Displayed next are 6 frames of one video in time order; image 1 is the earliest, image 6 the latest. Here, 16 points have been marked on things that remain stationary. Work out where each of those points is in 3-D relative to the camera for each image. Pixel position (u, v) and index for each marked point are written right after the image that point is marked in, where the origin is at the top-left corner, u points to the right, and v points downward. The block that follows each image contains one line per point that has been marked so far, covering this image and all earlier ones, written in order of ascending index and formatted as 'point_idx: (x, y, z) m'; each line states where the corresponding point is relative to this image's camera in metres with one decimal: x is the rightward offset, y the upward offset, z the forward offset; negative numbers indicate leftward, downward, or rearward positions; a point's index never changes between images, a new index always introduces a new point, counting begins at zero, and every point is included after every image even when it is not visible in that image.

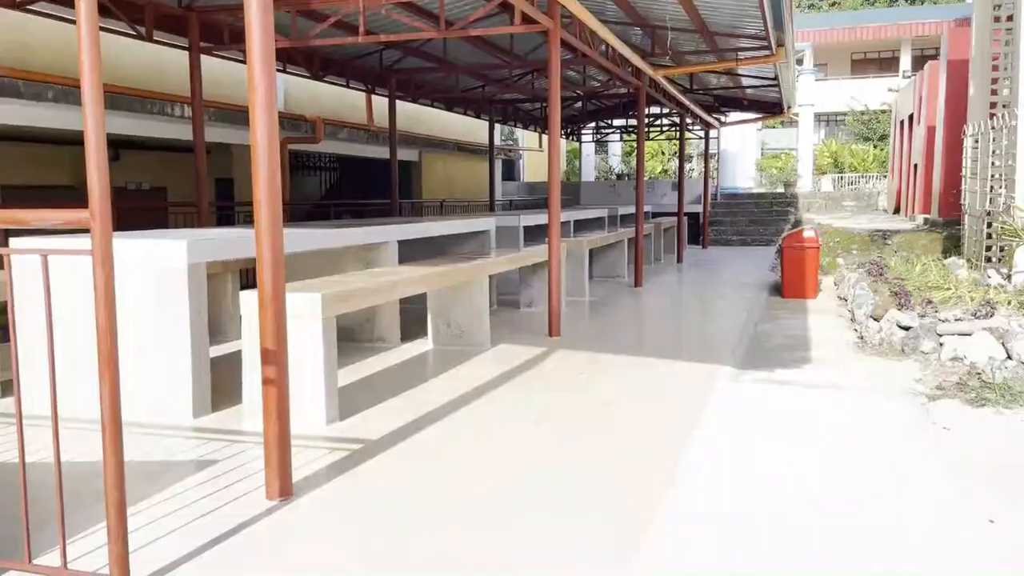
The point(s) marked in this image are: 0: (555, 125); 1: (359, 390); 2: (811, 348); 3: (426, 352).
0: (+0.3, +1.3, +6.9) m
1: (-1.0, -0.7, +5.6) m
2: (+2.2, -0.5, +6.5) m
3: (-0.7, -0.5, +6.5) m
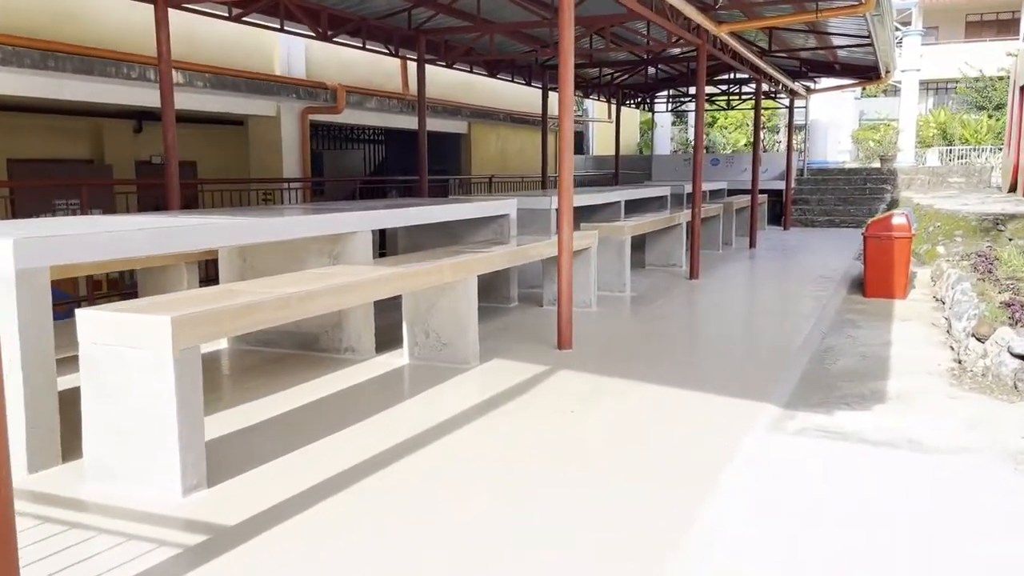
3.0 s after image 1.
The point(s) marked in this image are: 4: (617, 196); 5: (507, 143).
0: (+0.4, +1.3, +5.5) m
1: (-1.1, -0.7, +4.4) m
2: (+2.2, -0.5, +5.0) m
3: (-0.7, -0.5, +5.3) m
4: (+1.2, +1.1, +10.2) m
5: (-0.1, +2.6, +15.6) m
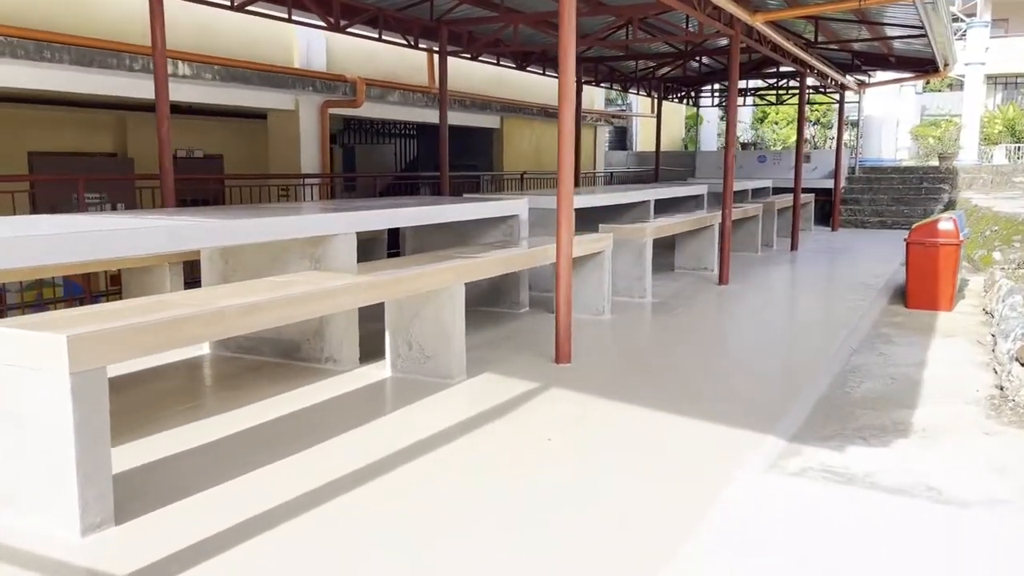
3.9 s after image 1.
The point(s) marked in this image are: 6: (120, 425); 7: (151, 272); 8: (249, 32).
0: (+0.3, +1.2, +5.1) m
1: (-1.2, -0.7, +4.1) m
2: (+2.1, -0.6, +4.5) m
3: (-0.8, -0.5, +5.0) m
4: (+1.5, +1.0, +9.7) m
5: (+0.5, +2.6, +15.2) m
6: (-2.0, -0.7, +4.4) m
7: (-2.4, +0.1, +5.7) m
8: (-2.9, +2.8, +9.6) m
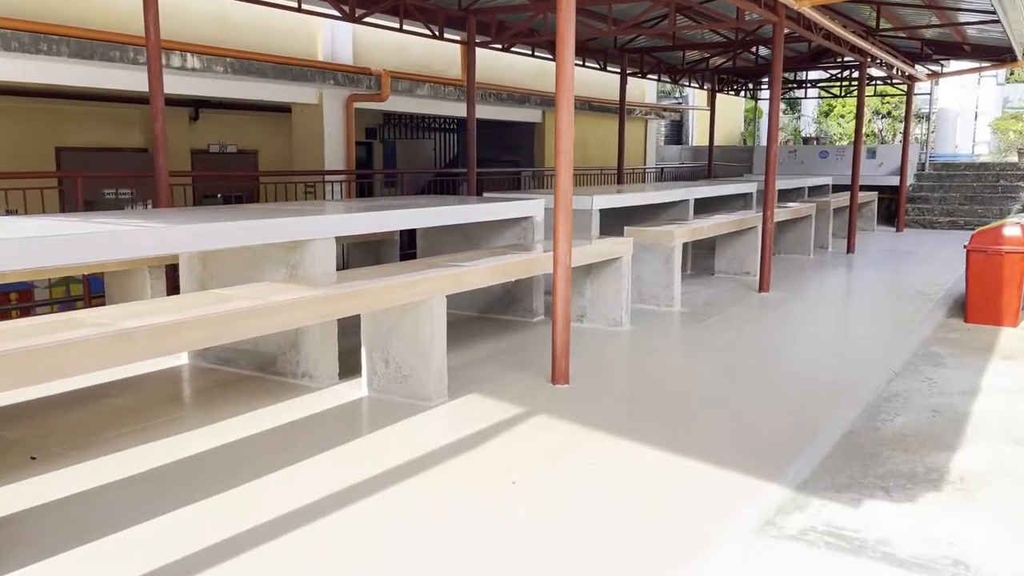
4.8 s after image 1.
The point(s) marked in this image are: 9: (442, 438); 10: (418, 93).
0: (+0.3, +1.1, +4.5) m
1: (-1.4, -0.8, +3.7) m
2: (+2.0, -0.7, +3.8) m
3: (-0.8, -0.6, +4.5) m
4: (+1.8, +1.0, +9.1) m
5: (+1.2, +2.6, +14.6) m
6: (-2.1, -0.7, +4.1) m
7: (-2.4, +0.1, +5.4) m
8: (-2.6, +2.8, +9.3) m
9: (-0.3, -0.7, +4.1) m
10: (-1.1, +2.3, +10.4) m
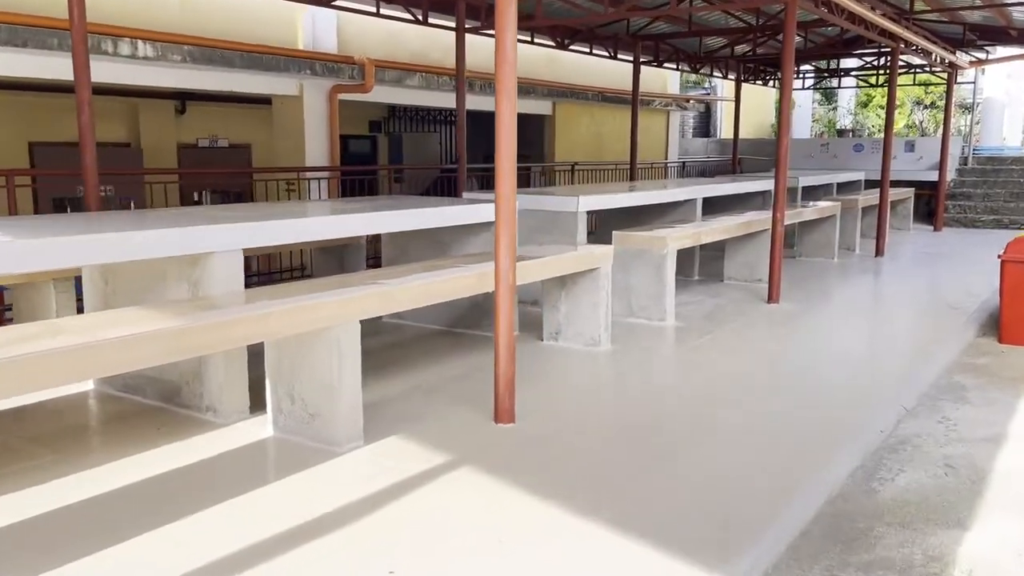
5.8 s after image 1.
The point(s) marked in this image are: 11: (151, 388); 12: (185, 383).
0: (0.0, +1.0, +3.8) m
1: (-1.7, -0.9, +3.1) m
2: (+1.6, -0.8, +3.0) m
3: (-1.1, -0.7, +3.9) m
4: (+1.7, +0.9, +8.3) m
5: (+1.4, +2.6, +13.8) m
6: (-2.4, -0.8, +3.5) m
7: (-2.6, 0.0, +4.8) m
8: (-2.6, +2.8, +8.7) m
9: (-0.7, -0.8, +3.4) m
10: (-1.1, +2.3, +9.8) m
11: (-1.8, -0.5, +4.5) m
12: (-1.6, -0.5, +4.3) m
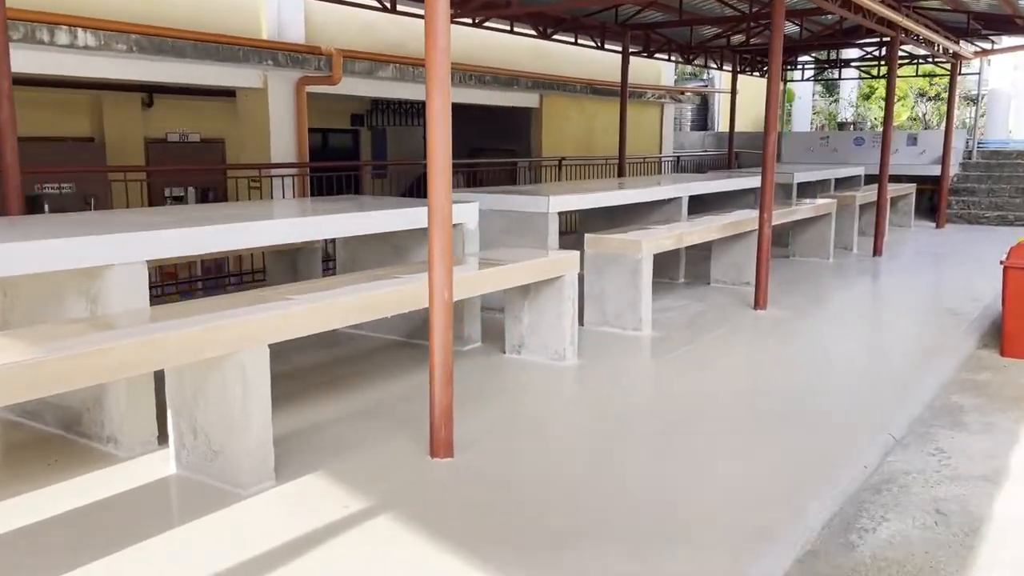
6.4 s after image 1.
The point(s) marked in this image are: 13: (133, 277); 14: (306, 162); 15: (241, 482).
0: (-0.3, +1.0, +3.4) m
1: (-2.0, -1.0, +2.7) m
2: (+1.3, -0.9, +2.6) m
3: (-1.4, -0.8, +3.4) m
4: (+1.4, +0.9, +7.8) m
5: (+1.2, +2.6, +13.3) m
6: (-2.7, -0.9, +3.0) m
7: (-2.9, -0.1, +4.4) m
8: (-2.9, +2.7, +8.2) m
9: (-0.9, -0.9, +3.0) m
10: (-1.4, +2.3, +9.3) m
11: (-2.1, -0.6, +4.0) m
12: (-1.8, -0.5, +3.8) m
13: (-1.6, 0.0, +3.6) m
14: (-2.1, +1.3, +8.7) m
15: (-1.0, -0.7, +3.3) m
